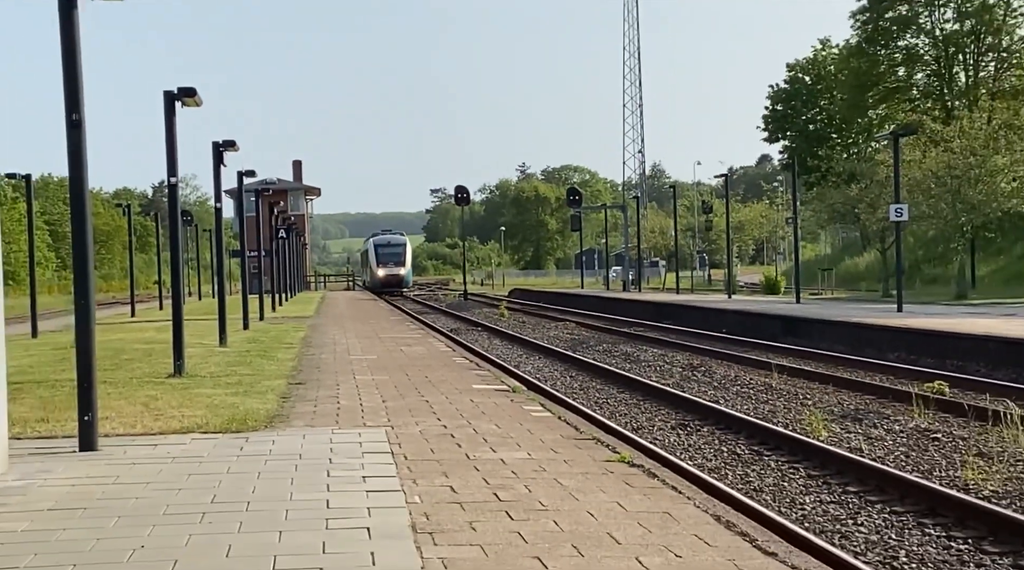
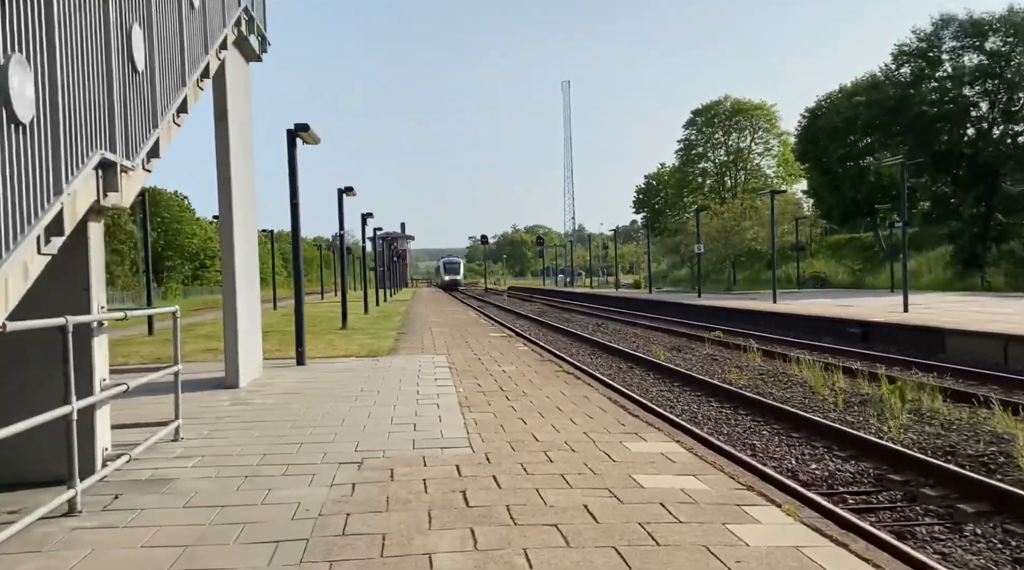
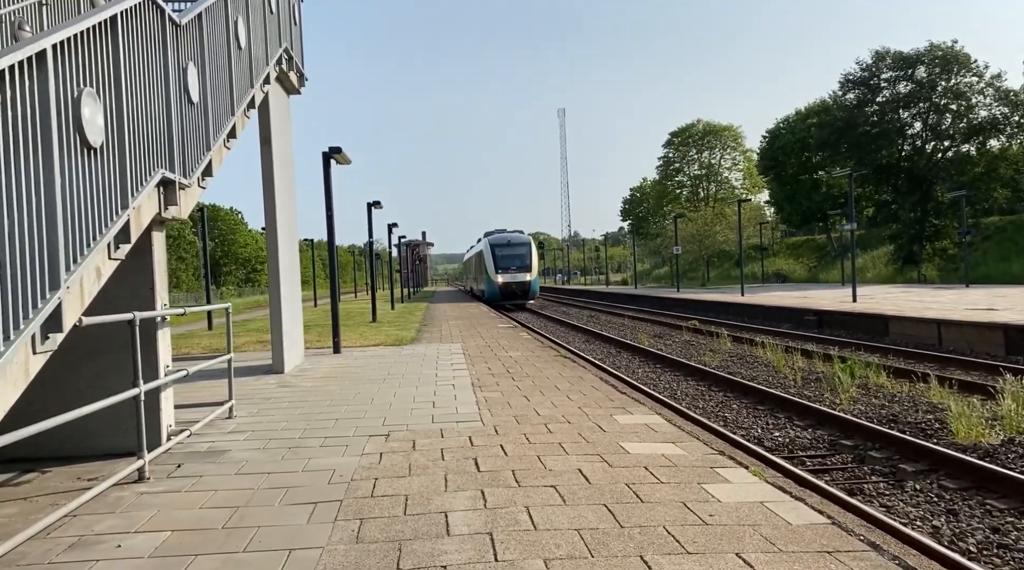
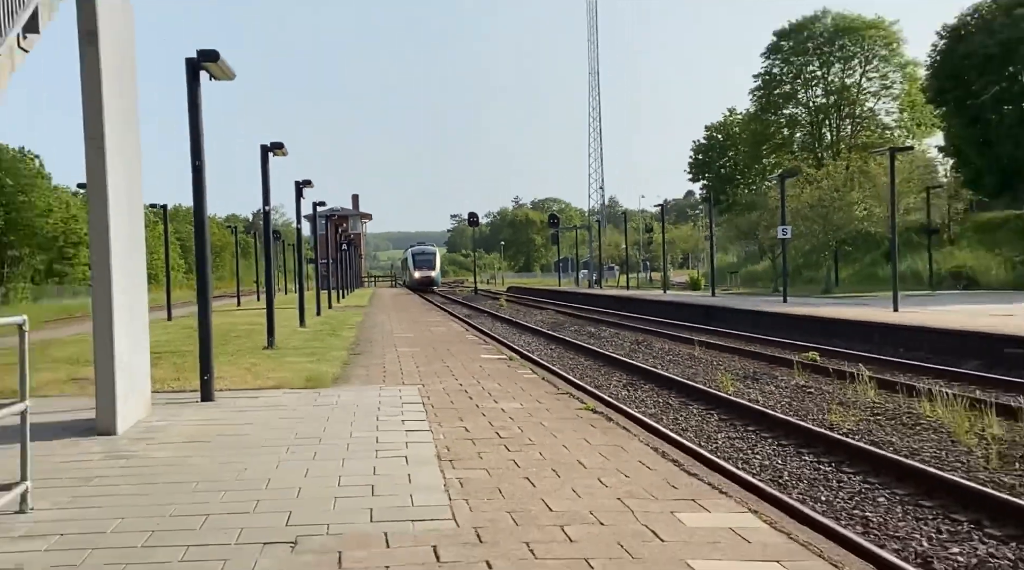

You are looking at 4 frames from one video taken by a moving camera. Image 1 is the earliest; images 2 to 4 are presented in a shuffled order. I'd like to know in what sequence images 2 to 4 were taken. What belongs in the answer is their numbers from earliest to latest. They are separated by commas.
4, 2, 3
